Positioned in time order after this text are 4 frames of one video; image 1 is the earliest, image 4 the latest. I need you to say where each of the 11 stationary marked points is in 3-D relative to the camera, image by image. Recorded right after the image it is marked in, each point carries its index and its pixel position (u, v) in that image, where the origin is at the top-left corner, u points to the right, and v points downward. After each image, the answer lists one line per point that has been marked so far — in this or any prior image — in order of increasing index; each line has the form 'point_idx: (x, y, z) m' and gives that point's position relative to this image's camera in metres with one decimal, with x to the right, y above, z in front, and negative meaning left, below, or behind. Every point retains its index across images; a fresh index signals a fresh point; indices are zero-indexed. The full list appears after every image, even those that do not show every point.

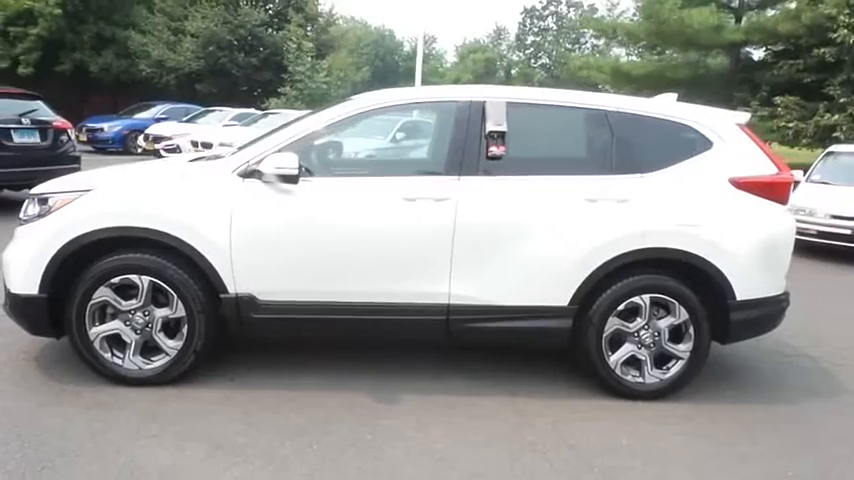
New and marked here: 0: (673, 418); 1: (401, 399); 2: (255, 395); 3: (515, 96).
0: (+1.4, -1.0, +4.4) m
1: (-0.2, -0.9, +4.3) m
2: (-1.0, -0.9, +4.3) m
3: (+0.5, +0.9, +4.5) m
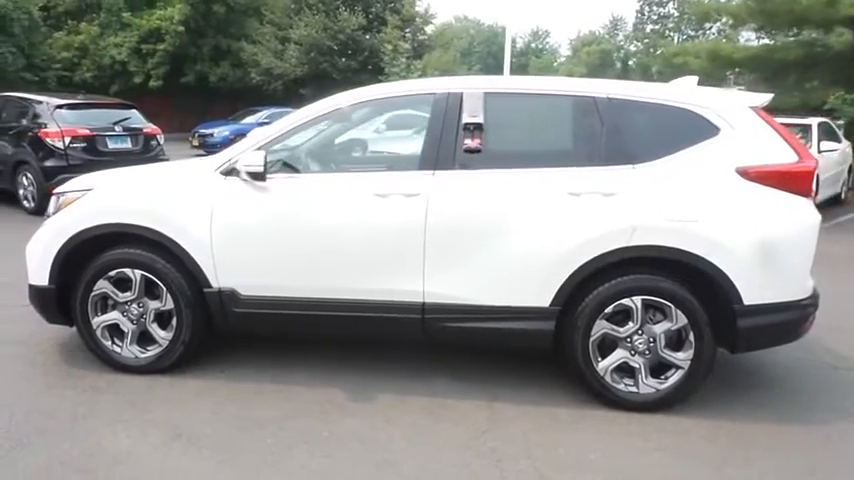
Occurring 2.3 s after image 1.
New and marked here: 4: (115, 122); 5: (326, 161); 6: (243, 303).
0: (+1.2, -1.0, +4.0) m
1: (-0.3, -0.9, +4.3) m
2: (-1.1, -0.8, +4.4) m
3: (+0.4, +0.9, +4.3) m
4: (-3.6, +1.4, +8.9) m
5: (-0.5, +0.5, +4.3) m
6: (-1.1, -0.4, +4.4) m
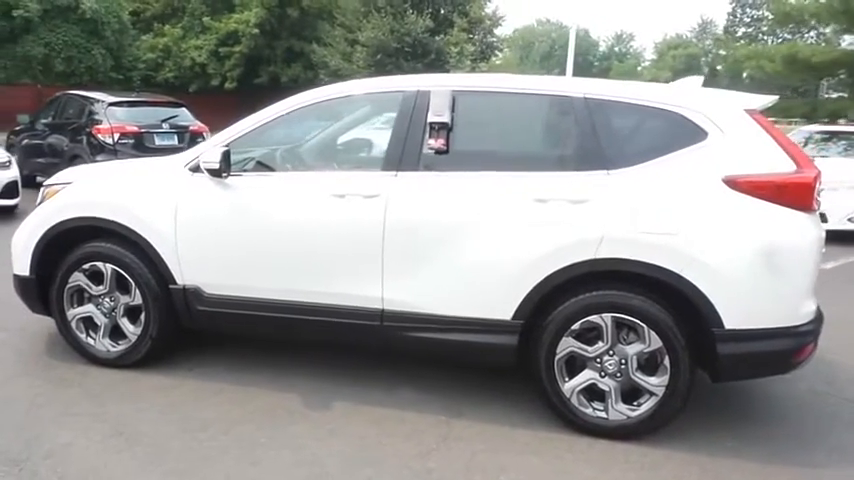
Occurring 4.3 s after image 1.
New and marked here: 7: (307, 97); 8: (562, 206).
0: (+1.0, -1.1, +3.6) m
1: (-0.5, -0.9, +4.1) m
2: (-1.3, -0.8, +4.3) m
3: (+0.2, +0.8, +4.1) m
4: (-3.1, +1.4, +9.1) m
5: (-0.7, +0.4, +4.2) m
6: (-1.2, -0.3, +4.3) m
7: (-0.7, +0.8, +4.3) m
8: (+0.7, +0.2, +3.8) m
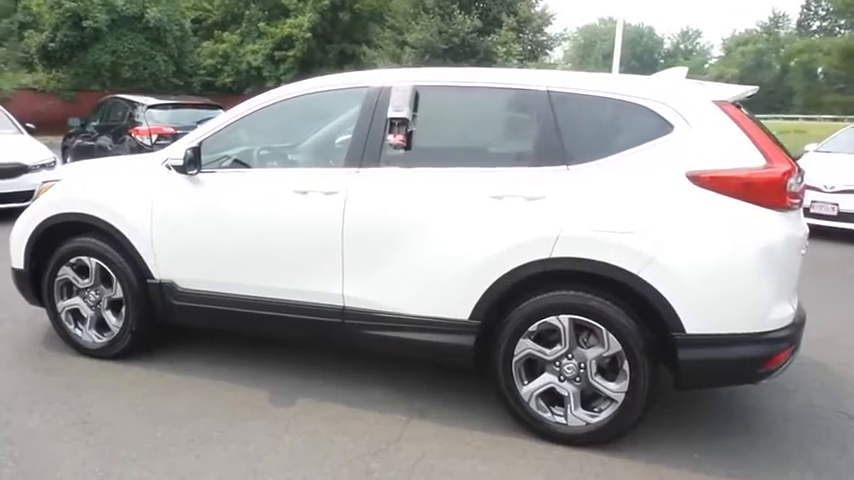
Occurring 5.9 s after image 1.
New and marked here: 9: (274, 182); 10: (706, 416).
0: (+0.7, -1.1, +3.5) m
1: (-0.7, -0.9, +4.1) m
2: (-1.5, -0.8, +4.4) m
3: (0.0, +0.8, +4.0) m
4: (-2.7, +1.5, +9.4) m
5: (-0.9, +0.5, +4.2) m
6: (-1.4, -0.3, +4.4) m
7: (-0.8, +0.8, +4.3) m
8: (+0.4, +0.2, +3.7) m
9: (-0.8, +0.3, +4.1) m
10: (+1.5, -0.9, +4.0) m
